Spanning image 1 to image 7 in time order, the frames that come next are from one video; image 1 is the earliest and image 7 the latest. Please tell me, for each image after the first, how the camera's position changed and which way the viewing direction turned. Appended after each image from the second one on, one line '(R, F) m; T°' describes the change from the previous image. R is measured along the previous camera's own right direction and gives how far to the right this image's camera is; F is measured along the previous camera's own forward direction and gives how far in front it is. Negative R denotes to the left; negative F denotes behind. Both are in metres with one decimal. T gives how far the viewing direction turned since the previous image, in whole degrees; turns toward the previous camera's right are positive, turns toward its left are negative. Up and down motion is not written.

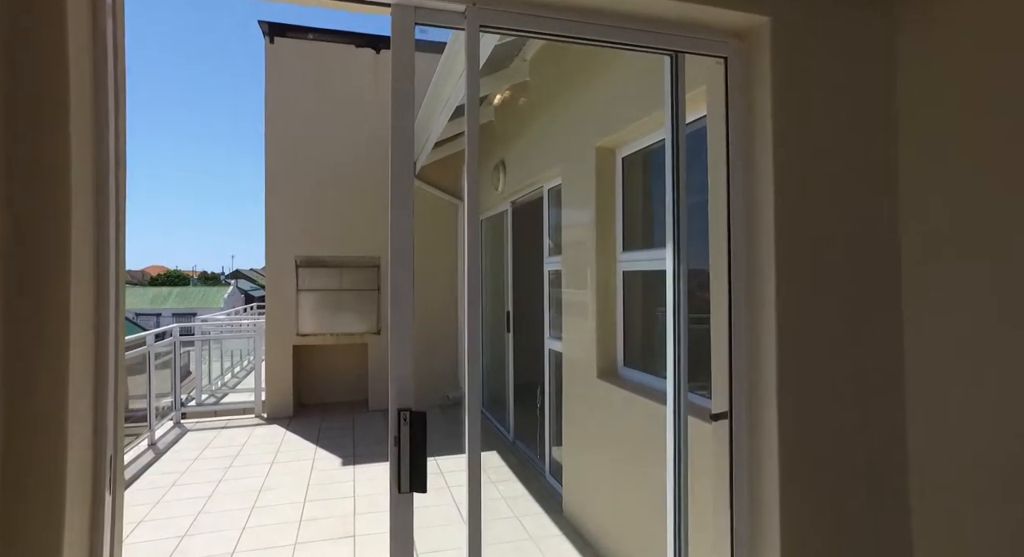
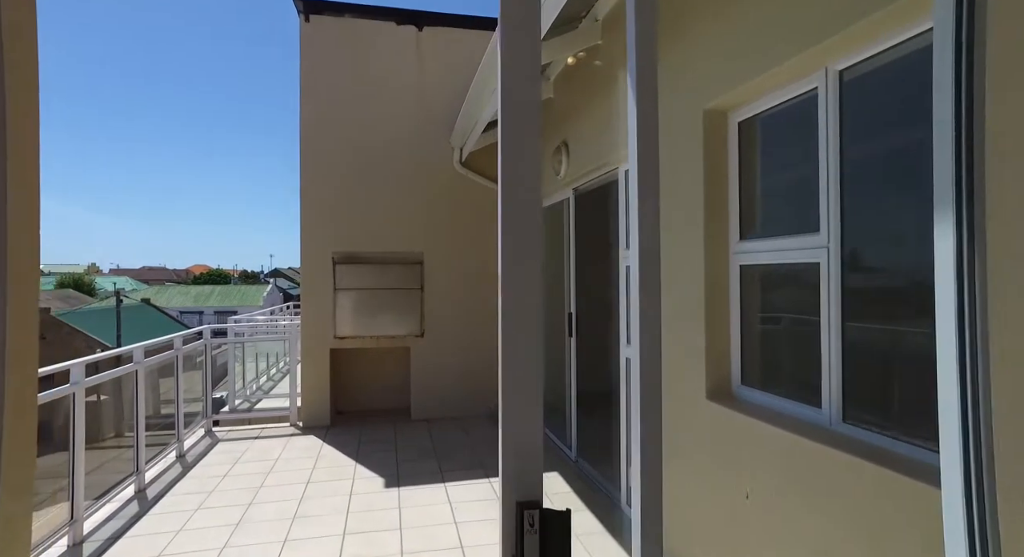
(-0.2, +0.5) m; -4°
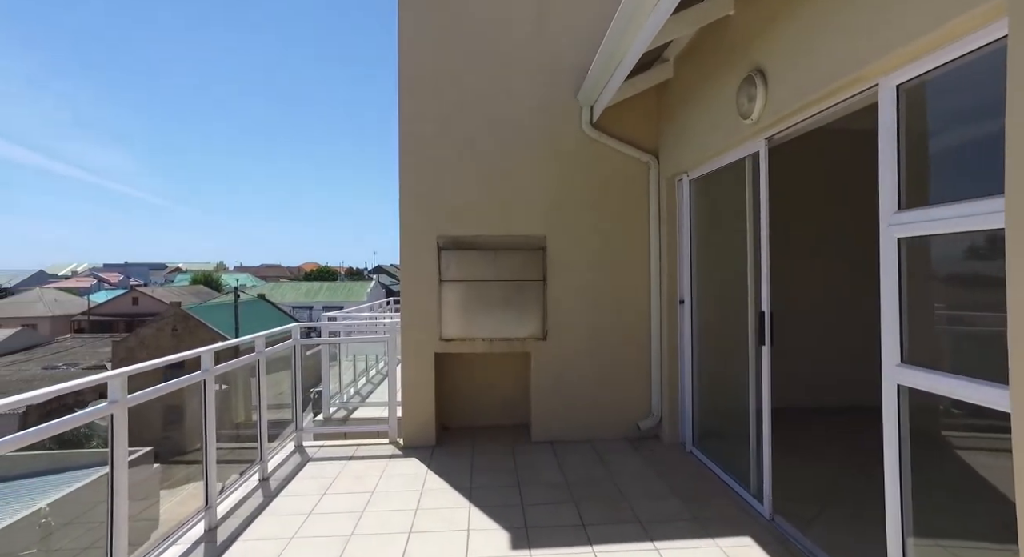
(-0.4, +1.1) m; -10°
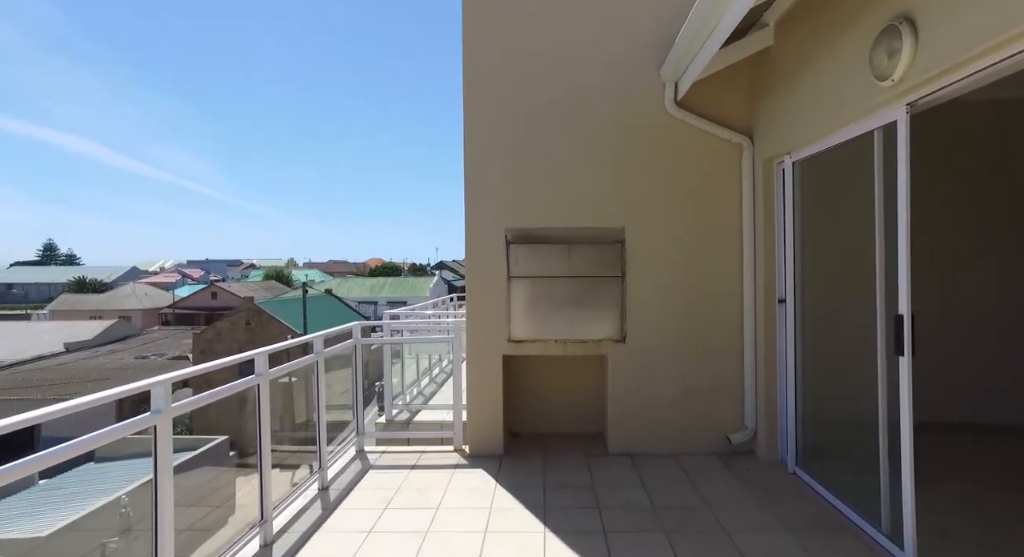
(-0.1, +0.4) m; -6°
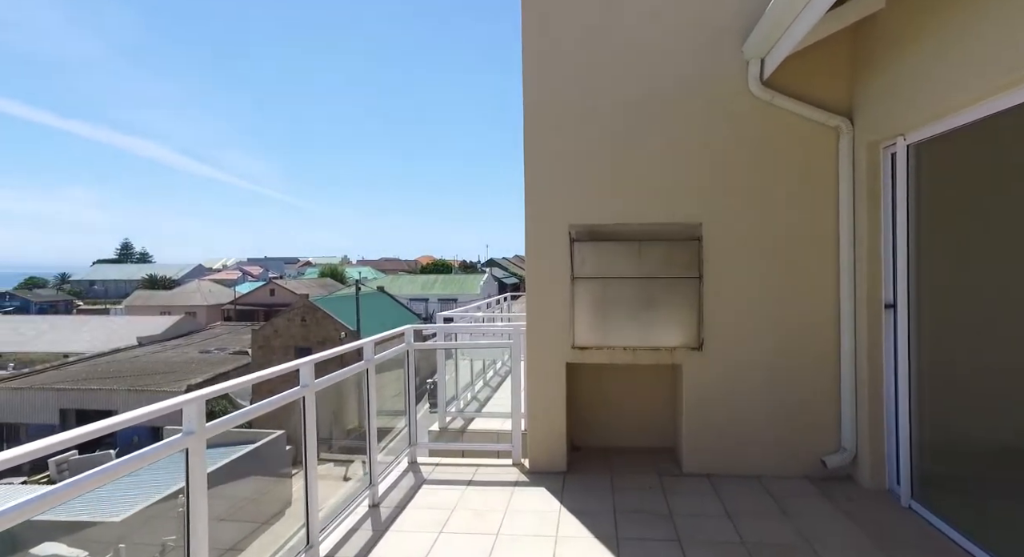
(-0.1, +0.3) m; -5°
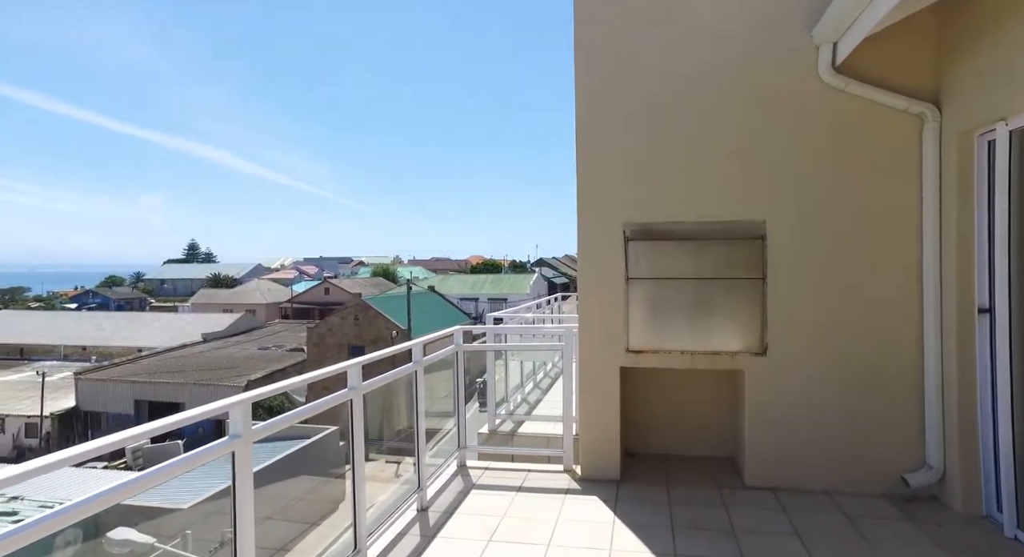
(0.0, +0.1) m; -5°
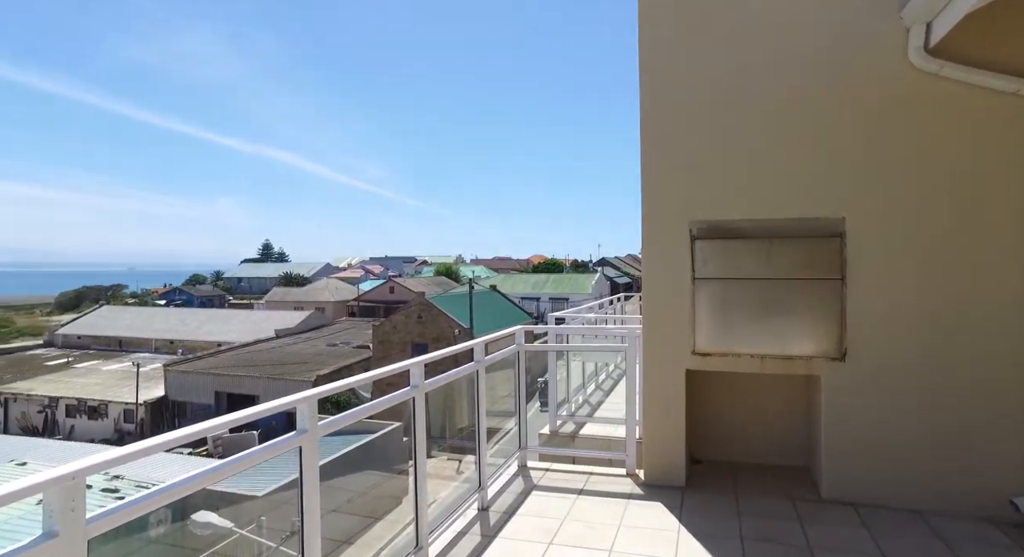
(0.0, 0.0) m; -6°
